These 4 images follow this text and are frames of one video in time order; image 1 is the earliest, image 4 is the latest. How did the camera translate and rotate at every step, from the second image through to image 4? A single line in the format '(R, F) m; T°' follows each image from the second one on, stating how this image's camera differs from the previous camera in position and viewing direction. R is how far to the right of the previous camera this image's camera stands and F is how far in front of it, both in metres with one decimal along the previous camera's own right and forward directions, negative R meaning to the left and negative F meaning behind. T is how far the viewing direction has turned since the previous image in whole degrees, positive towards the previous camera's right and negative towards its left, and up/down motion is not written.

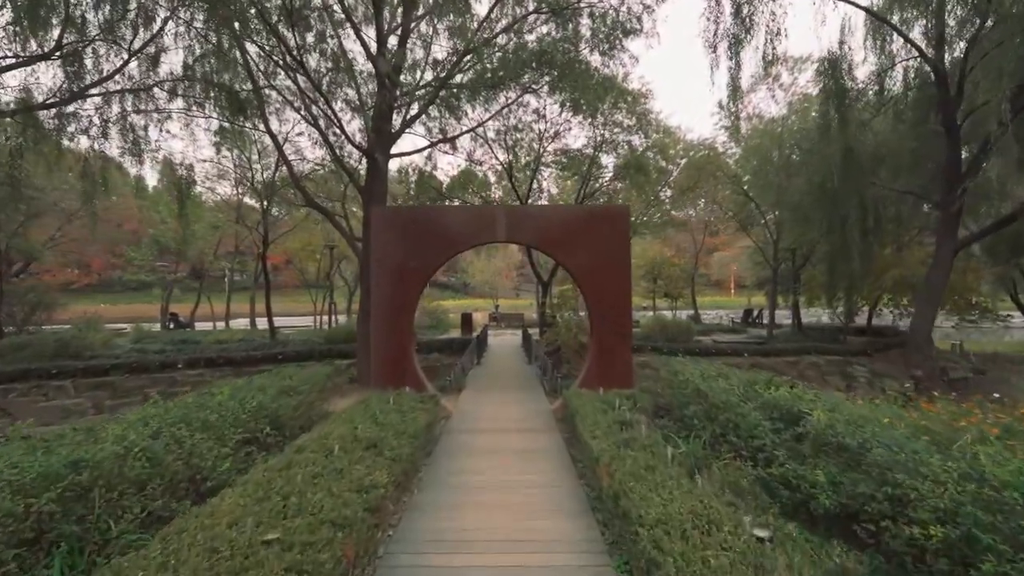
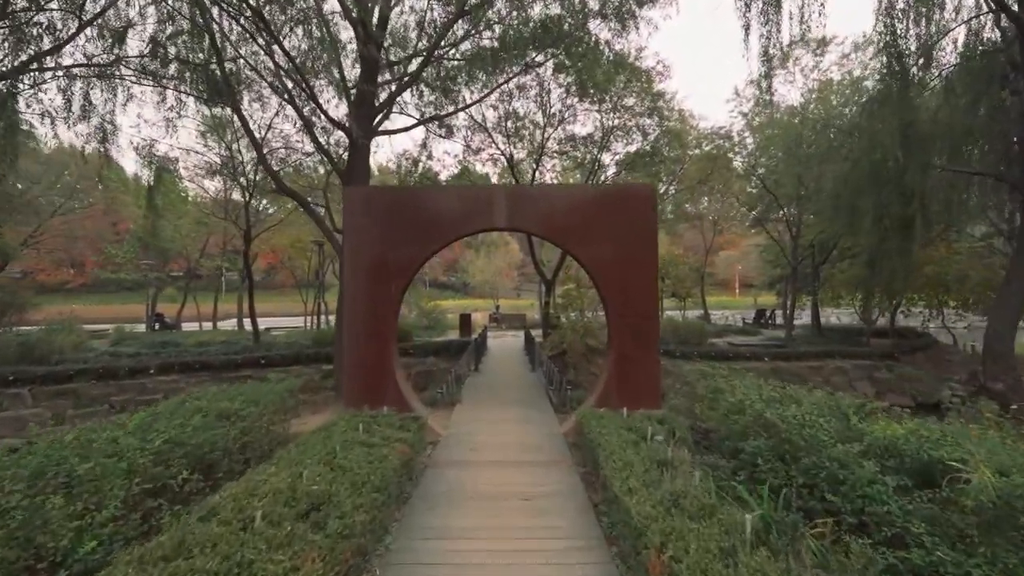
(0.0, +1.3) m; 0°
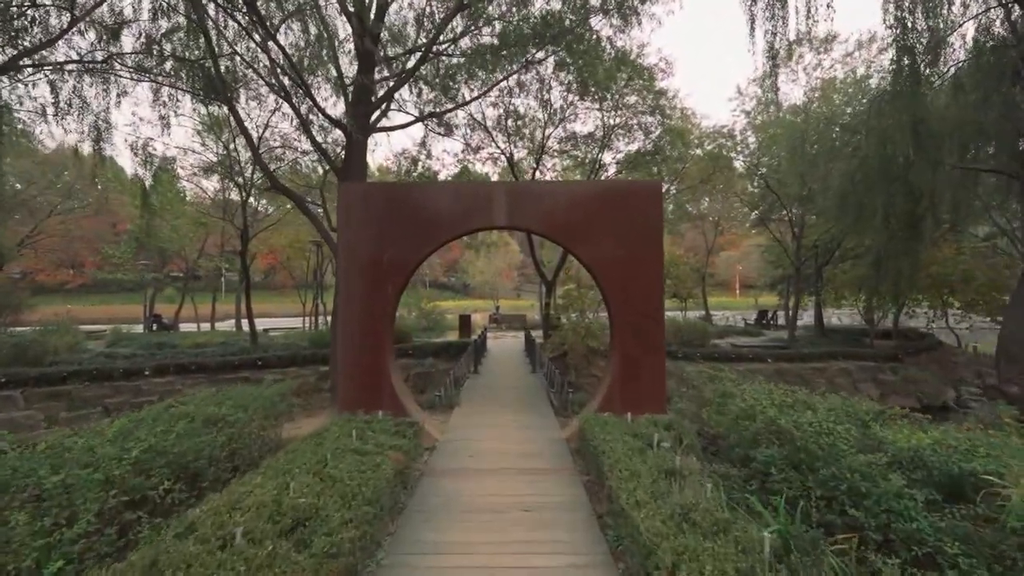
(0.0, +0.2) m; 0°
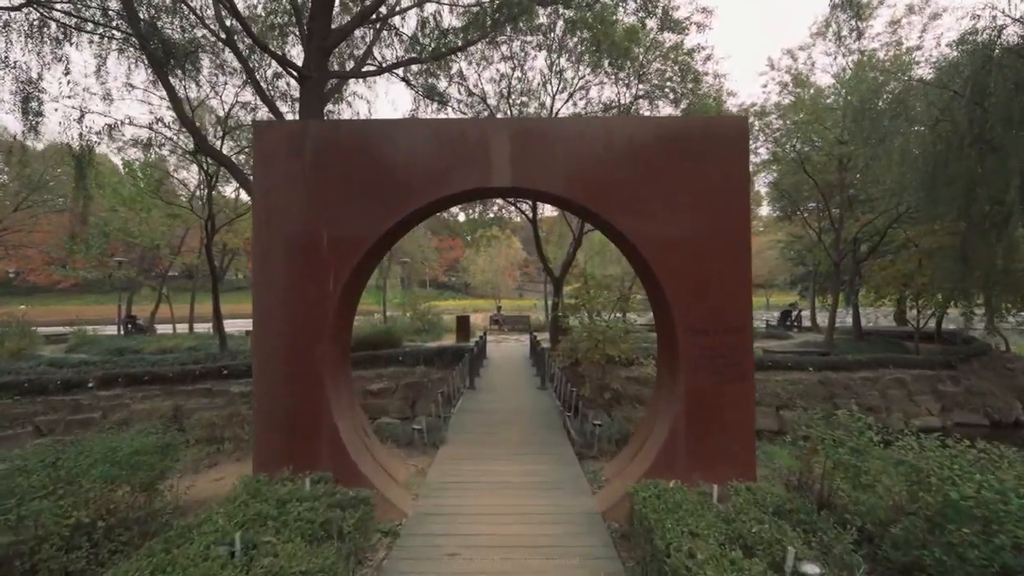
(-0.1, +2.0) m; 0°
